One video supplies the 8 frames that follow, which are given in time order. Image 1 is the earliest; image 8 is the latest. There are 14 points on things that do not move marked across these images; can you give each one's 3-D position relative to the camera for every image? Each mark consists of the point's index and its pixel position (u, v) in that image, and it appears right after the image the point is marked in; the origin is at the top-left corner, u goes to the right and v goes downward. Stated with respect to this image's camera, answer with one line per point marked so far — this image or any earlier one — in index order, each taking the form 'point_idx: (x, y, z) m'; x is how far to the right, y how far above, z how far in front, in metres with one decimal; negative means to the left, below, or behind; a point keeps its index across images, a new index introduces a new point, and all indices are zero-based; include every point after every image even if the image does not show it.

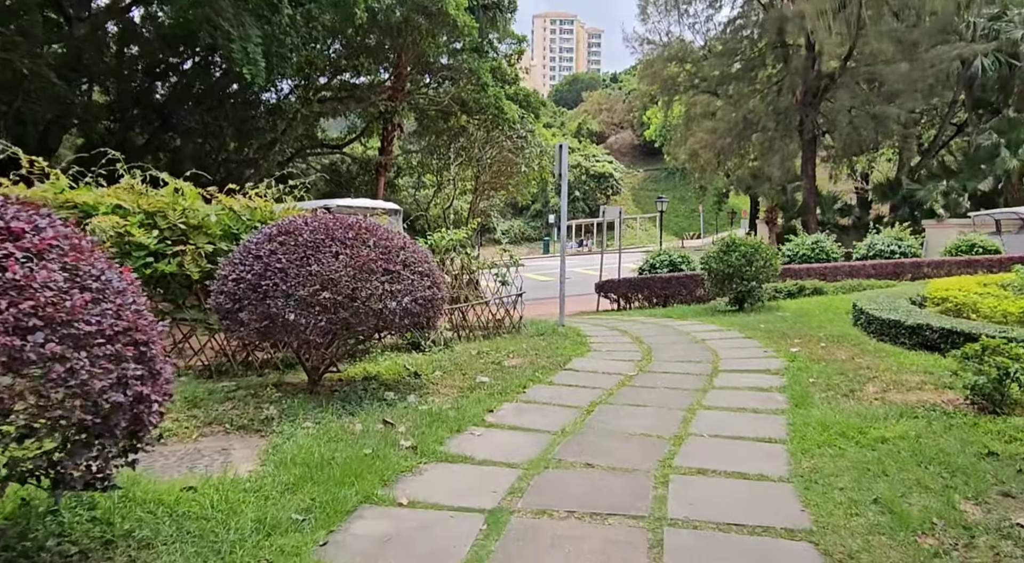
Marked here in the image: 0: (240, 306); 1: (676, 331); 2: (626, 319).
0: (-1.5, -0.1, +4.6) m
1: (+1.7, -0.5, +8.8) m
2: (+1.5, -0.5, +11.1) m
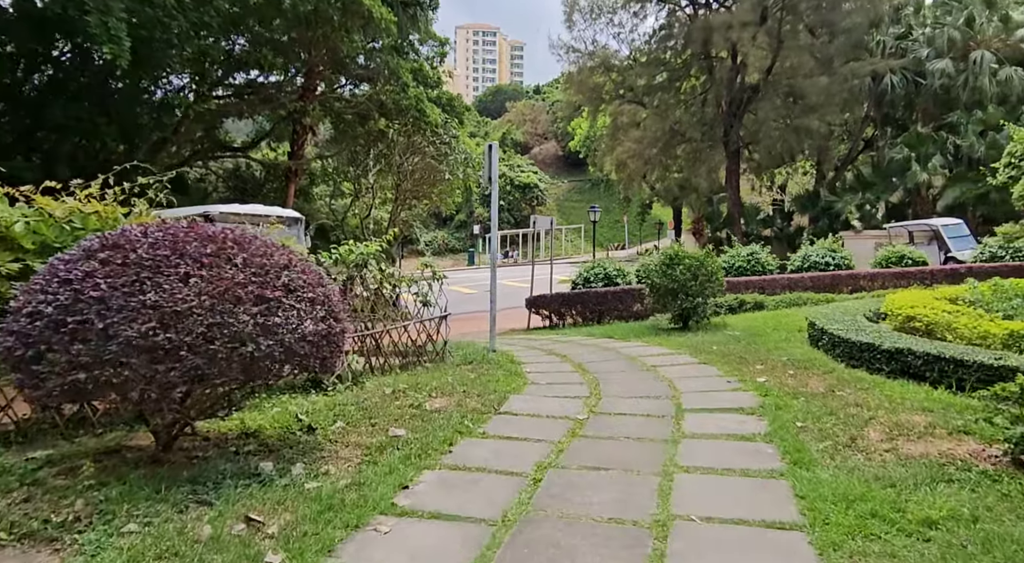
0: (-1.8, -0.3, +3.4) m
1: (+1.0, -0.7, +7.8) m
2: (+0.6, -0.7, +10.1) m
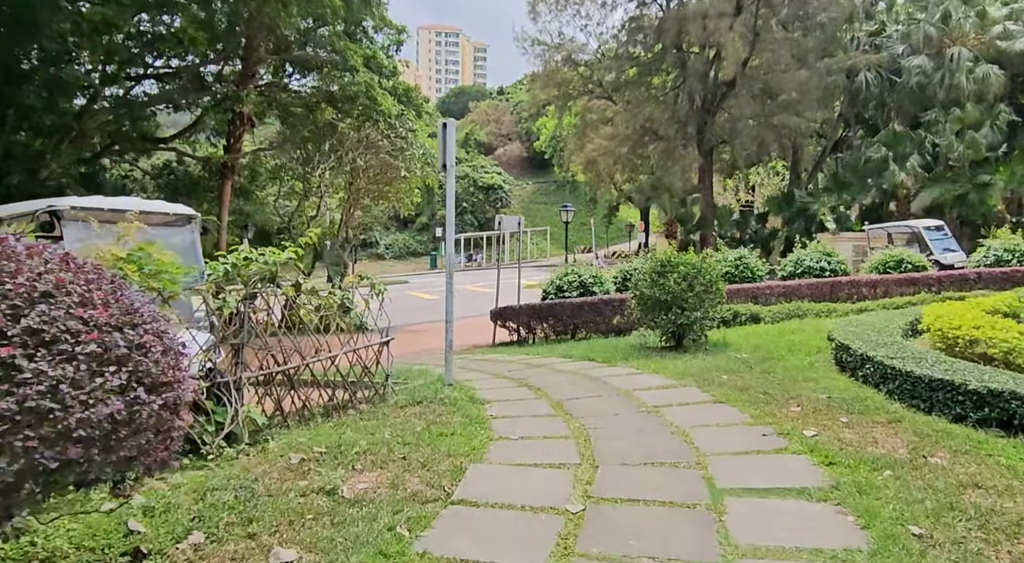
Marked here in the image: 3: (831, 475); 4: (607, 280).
0: (-1.9, -0.4, +1.7) m
1: (+0.7, -0.8, +6.3) m
2: (+0.2, -0.8, +8.5) m
3: (+1.3, -0.8, +3.6) m
4: (+1.3, 0.0, +11.6) m
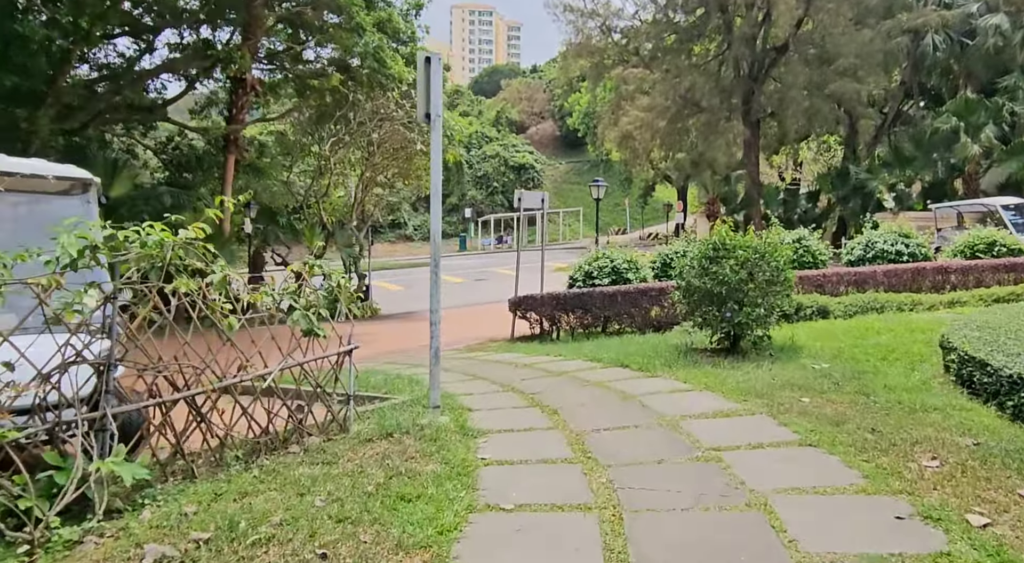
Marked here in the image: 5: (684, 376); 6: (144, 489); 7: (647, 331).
0: (-2.1, -0.4, +0.2) m
1: (+0.7, -0.7, +4.7) m
2: (+0.3, -0.7, +6.9) m
3: (+1.3, -0.8, +2.0) m
4: (+1.5, +0.2, +10.0) m
5: (+1.2, -0.6, +5.7) m
6: (-1.4, -0.8, +3.2) m
7: (+1.4, -0.6, +9.2) m
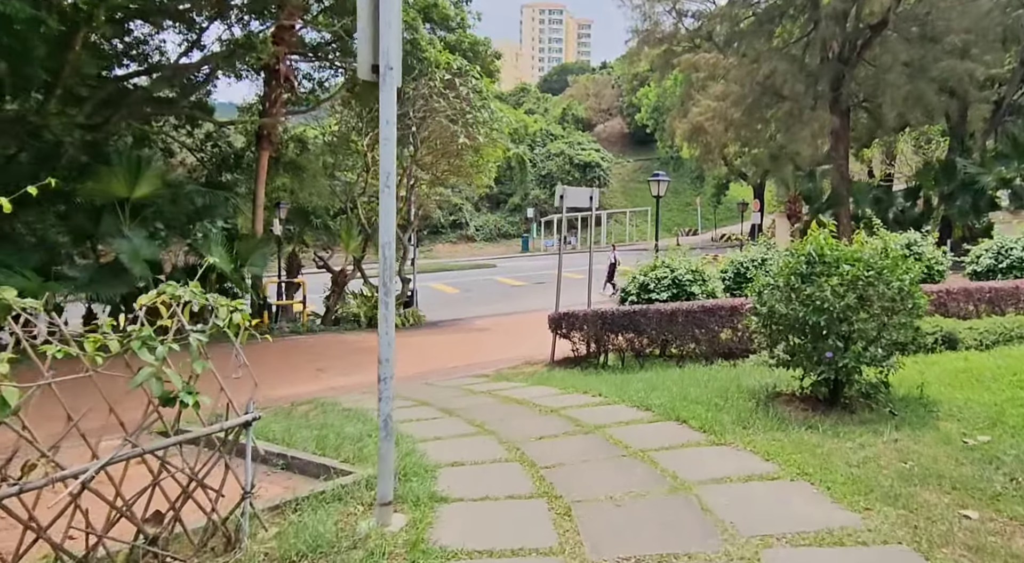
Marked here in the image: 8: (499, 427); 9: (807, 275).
0: (-2.5, -0.5, -1.3) m
1: (+0.7, -0.8, +3.0) m
2: (+0.5, -0.8, +5.3) m
3: (+1.0, -0.9, +0.3) m
4: (+1.9, 0.0, +8.2) m
5: (+1.2, -0.8, +4.0) m
6: (-1.6, -0.9, +1.7) m
7: (+1.8, -0.7, +7.4) m
8: (-0.1, -0.8, +5.0) m
9: (+1.7, +0.1, +4.8) m
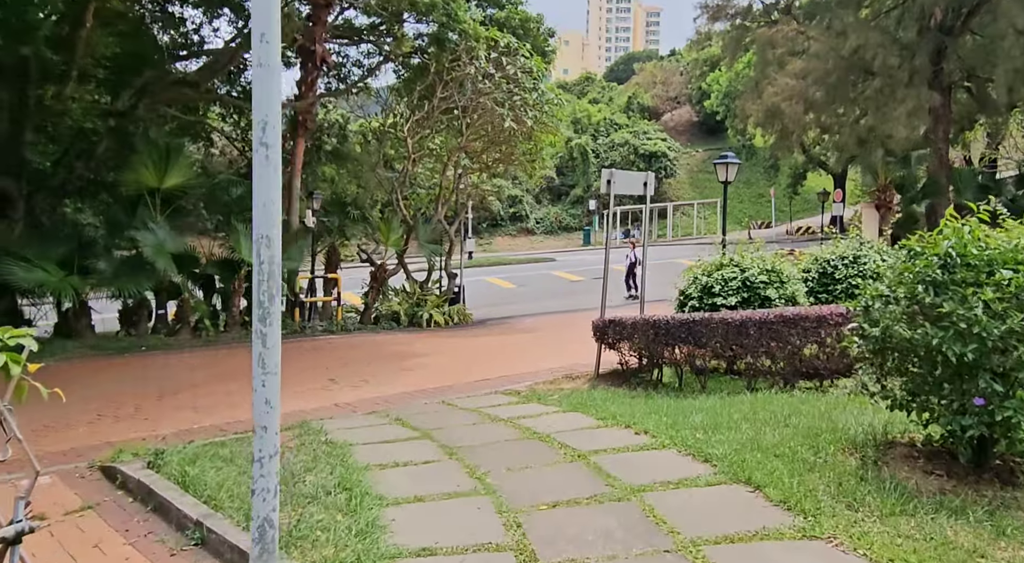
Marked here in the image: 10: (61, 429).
0: (-2.9, -0.5, -2.3) m
1: (+0.6, -0.9, +1.6) m
2: (+0.5, -0.8, +3.9) m
3: (+0.6, -1.0, -1.1) m
4: (+2.2, 0.0, +6.7) m
5: (+1.2, -0.8, +2.6) m
6: (-1.8, -0.9, +0.5) m
7: (+2.0, -0.7, +6.0) m
8: (0.0, -0.9, +3.7) m
9: (+1.7, 0.0, +3.4) m
10: (-3.3, -1.1, +6.2) m
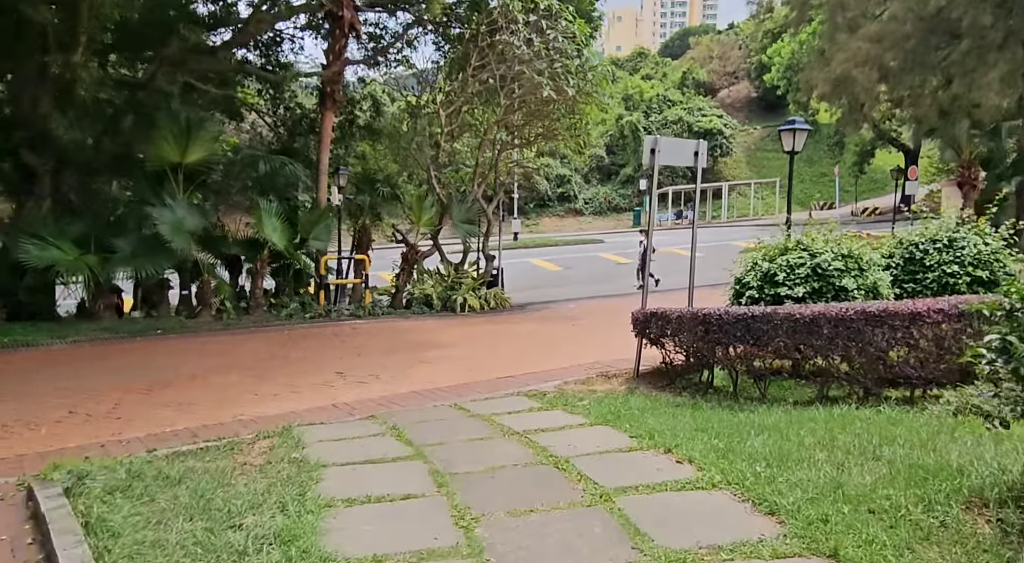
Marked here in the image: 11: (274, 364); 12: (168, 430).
0: (-3.3, -0.6, -3.1) m
1: (+0.4, -0.9, +0.6) m
2: (+0.5, -0.8, +2.9) m
3: (+0.3, -1.1, -2.1) m
4: (+2.4, +0.1, +5.6) m
5: (+1.1, -0.8, +1.6) m
6: (-2.0, -0.9, -0.3) m
7: (+2.1, -0.7, +4.9) m
8: (0.0, -0.8, +2.7) m
9: (+1.6, 0.0, +2.3) m
10: (-3.2, -1.0, +5.5) m
11: (-2.2, -0.8, +8.0) m
12: (-2.2, -0.9, +5.4) m
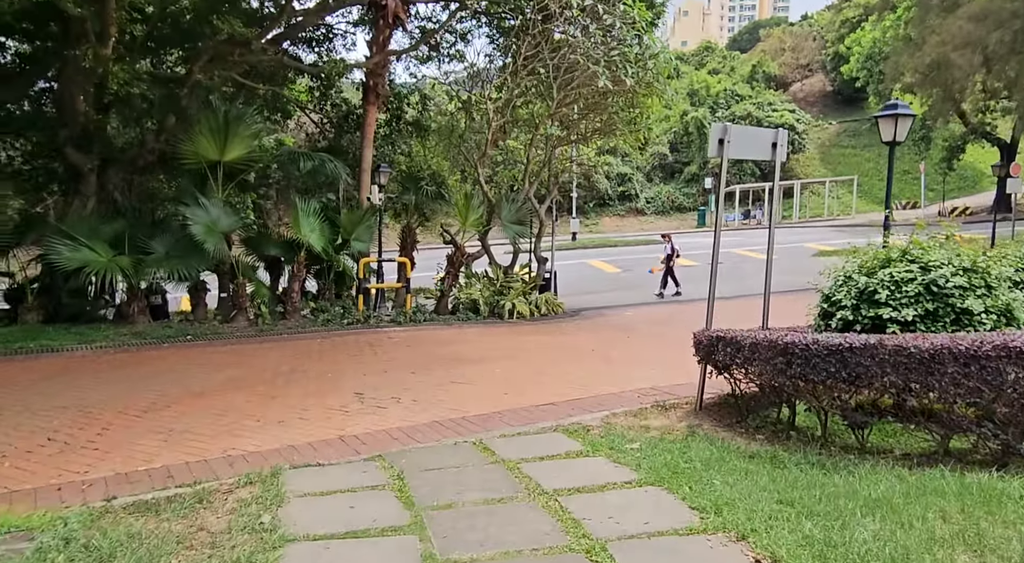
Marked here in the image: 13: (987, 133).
0: (-3.7, -0.7, -3.8) m
1: (+0.2, -1.0, -0.3) m
2: (+0.5, -0.9, +2.0) m
3: (0.0, -1.1, -3.0) m
4: (+2.5, 0.0, +4.5) m
5: (+1.0, -0.9, +0.5) m
6: (-2.2, -1.0, -1.1) m
7: (+2.2, -0.8, +3.8) m
8: (-0.1, -0.9, +1.8) m
9: (+1.6, -0.1, +1.2) m
10: (-3.0, -1.0, +4.7) m
11: (-1.8, -0.8, +7.2) m
12: (-2.0, -1.0, +4.6) m
13: (+10.8, +3.4, +19.7) m
